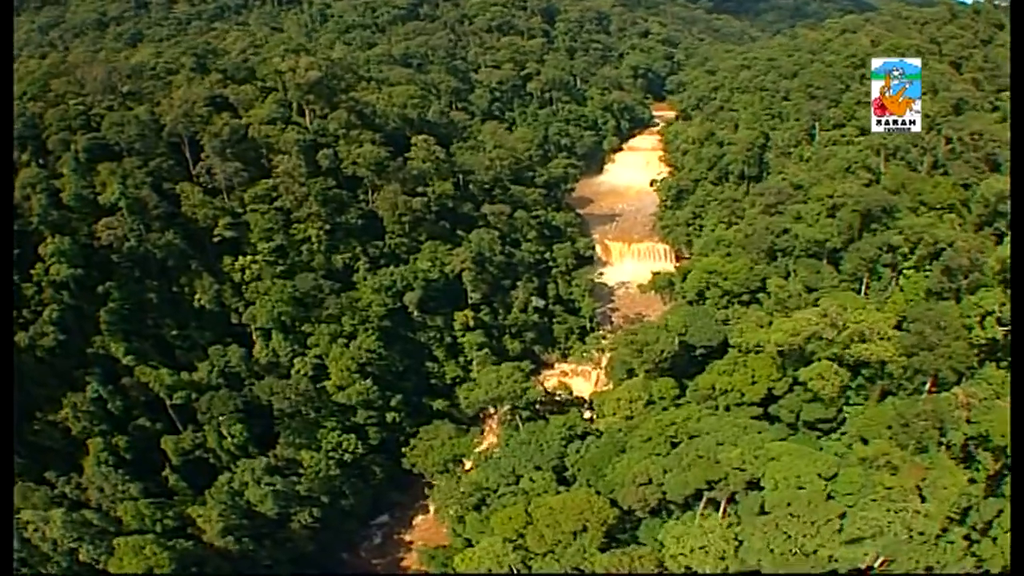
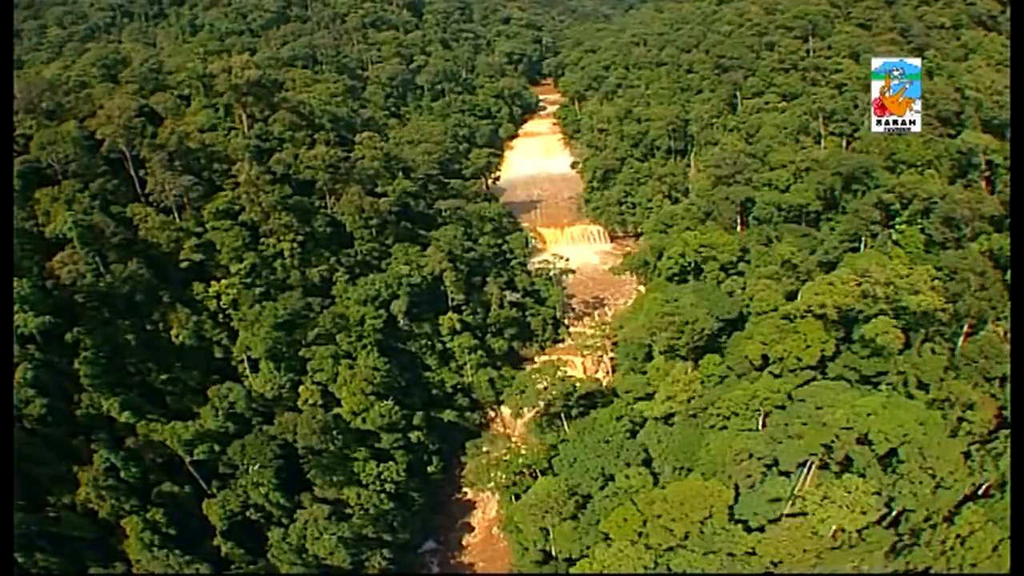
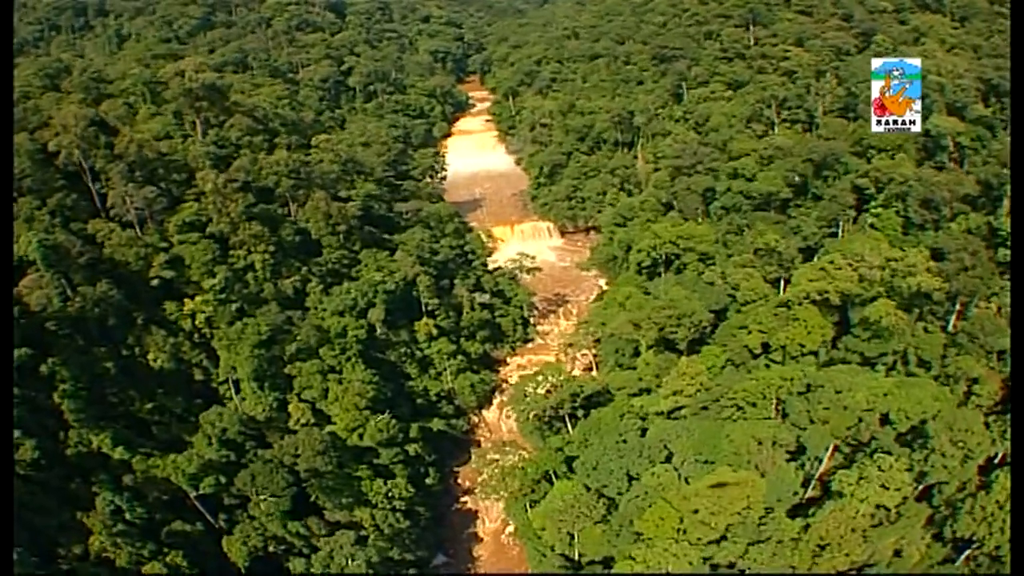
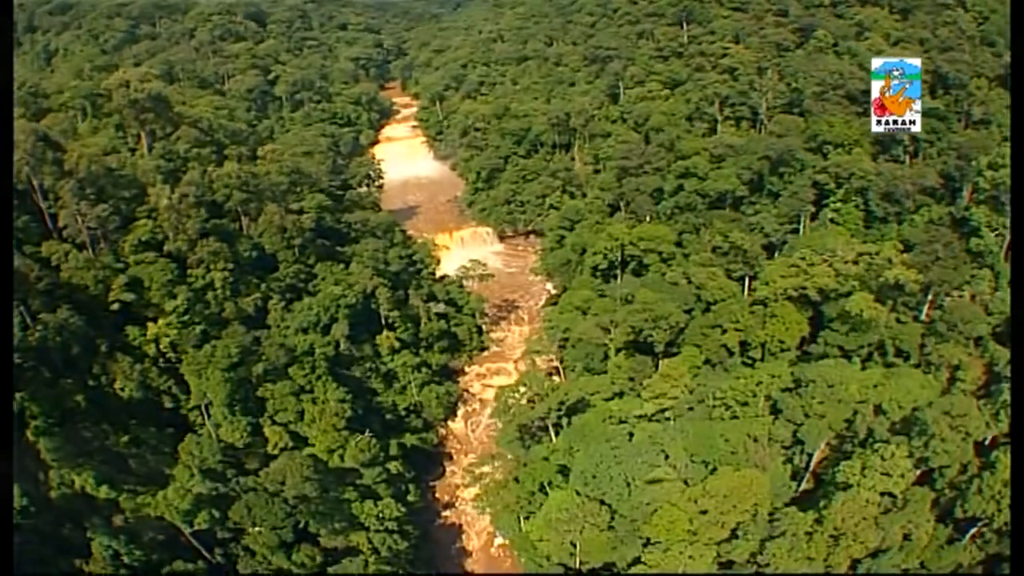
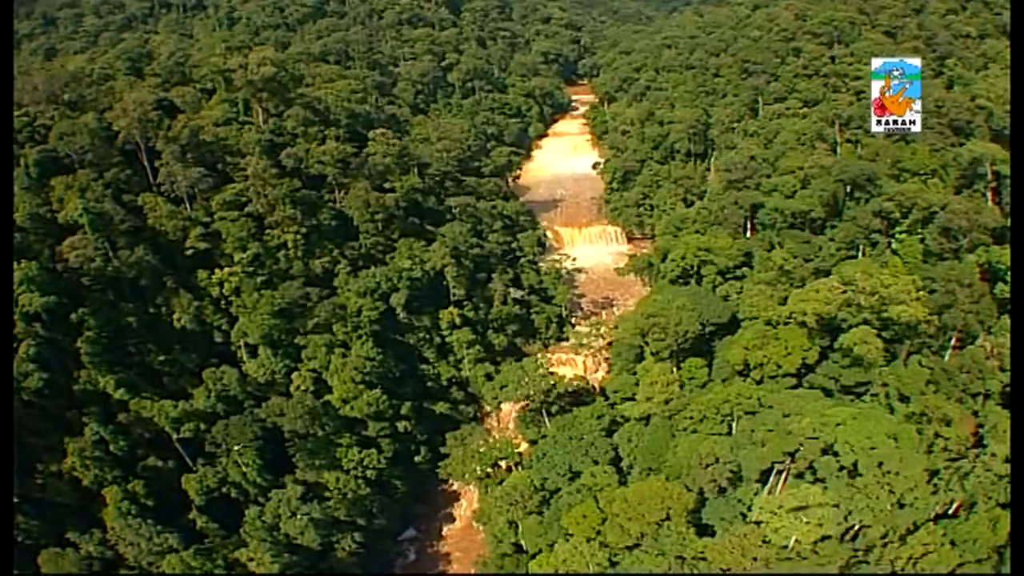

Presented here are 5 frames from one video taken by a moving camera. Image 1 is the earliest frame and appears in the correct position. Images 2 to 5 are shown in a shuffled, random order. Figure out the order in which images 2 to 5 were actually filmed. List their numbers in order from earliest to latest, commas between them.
5, 2, 3, 4
